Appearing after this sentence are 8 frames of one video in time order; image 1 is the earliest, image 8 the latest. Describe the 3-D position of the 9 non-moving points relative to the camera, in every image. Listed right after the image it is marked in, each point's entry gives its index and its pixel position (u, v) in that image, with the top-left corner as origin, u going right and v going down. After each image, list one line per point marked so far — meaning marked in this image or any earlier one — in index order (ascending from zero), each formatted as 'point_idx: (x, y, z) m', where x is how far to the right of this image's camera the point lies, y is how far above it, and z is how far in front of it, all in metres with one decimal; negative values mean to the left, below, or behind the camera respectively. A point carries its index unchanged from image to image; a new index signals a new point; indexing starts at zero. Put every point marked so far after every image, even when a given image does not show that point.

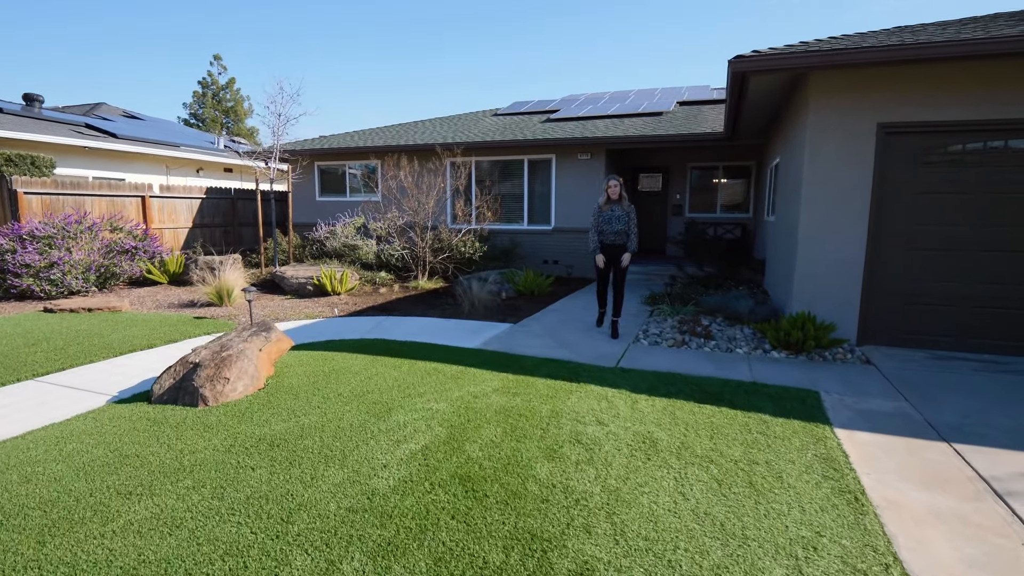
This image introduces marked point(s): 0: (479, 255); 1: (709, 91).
0: (-0.6, +0.6, +10.4) m
1: (+5.1, +5.1, +14.0) m
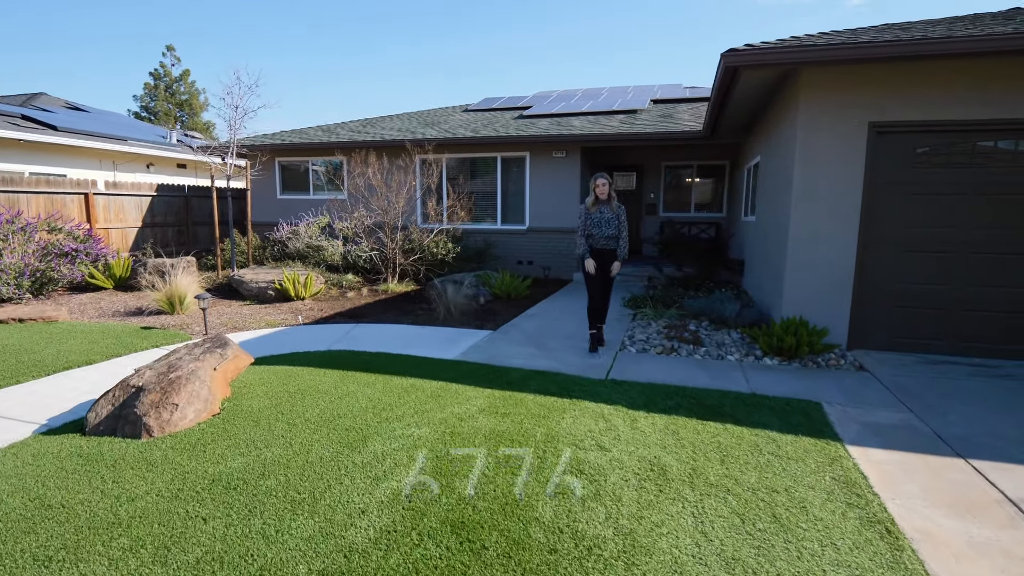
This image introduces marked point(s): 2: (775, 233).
0: (-1.1, +0.6, +10.0) m
1: (+4.3, +5.1, +13.9) m
2: (+3.0, +0.6, +6.1) m
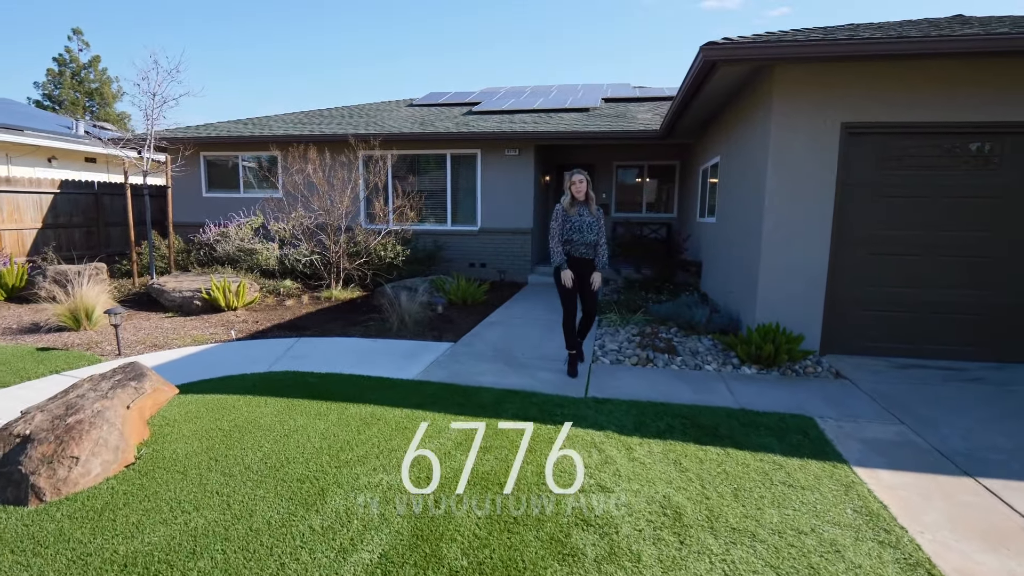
0: (-1.9, +0.5, +9.4) m
1: (+3.0, +5.1, +13.9) m
2: (+2.6, +0.6, +6.0) m
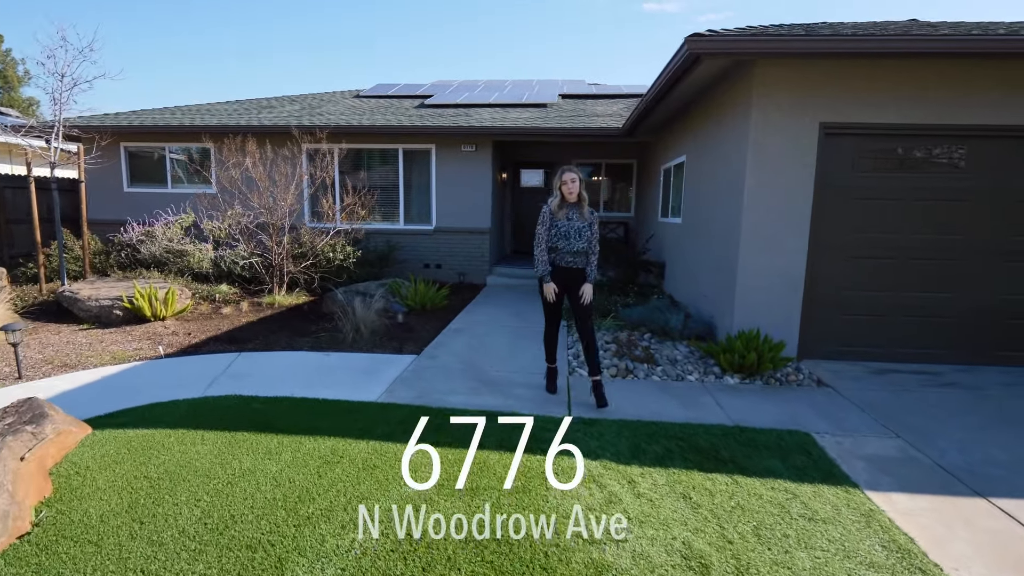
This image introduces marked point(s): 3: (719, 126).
0: (-2.6, +0.4, +8.7) m
1: (+1.8, +5.1, +13.6) m
2: (+2.2, +0.5, +5.8) m
3: (+2.3, +1.7, +5.9) m
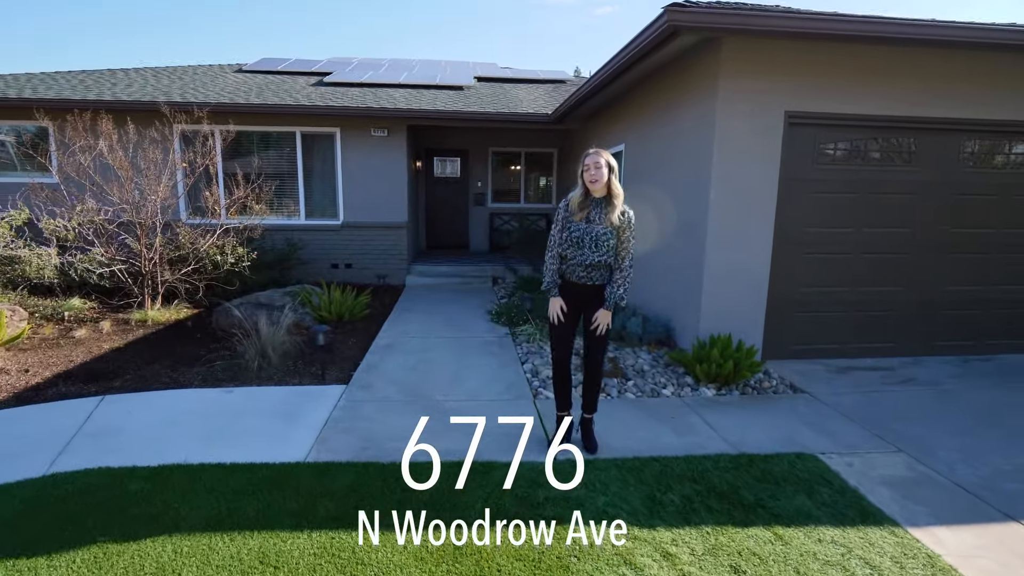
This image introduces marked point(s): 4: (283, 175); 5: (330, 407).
0: (-3.6, +0.3, +7.4) m
1: (-0.3, +5.2, +12.9) m
2: (+1.6, +0.5, +5.4) m
3: (+1.7, +1.8, +5.5) m
4: (-3.8, +1.9, +9.0) m
5: (-1.3, -0.8, +4.0) m
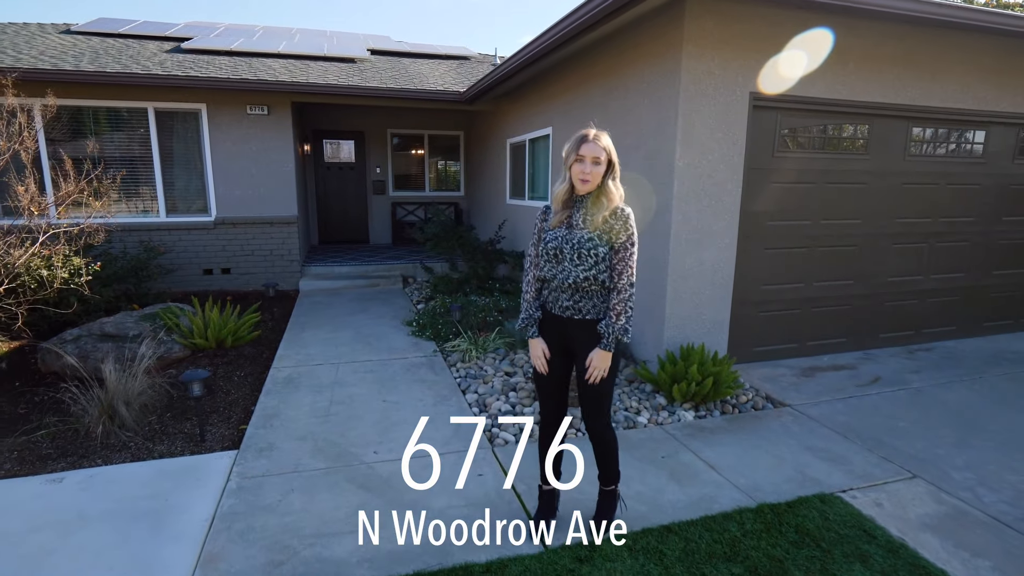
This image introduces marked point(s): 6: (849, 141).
0: (-4.5, +0.1, +5.7) m
1: (-2.5, +5.2, +11.6) m
2: (+1.0, +0.5, +4.7) m
3: (+1.0, +1.7, +4.8) m
4: (-5.0, +1.7, +7.2) m
5: (-1.6, -1.0, +2.9) m
6: (+2.9, +1.3, +4.7) m
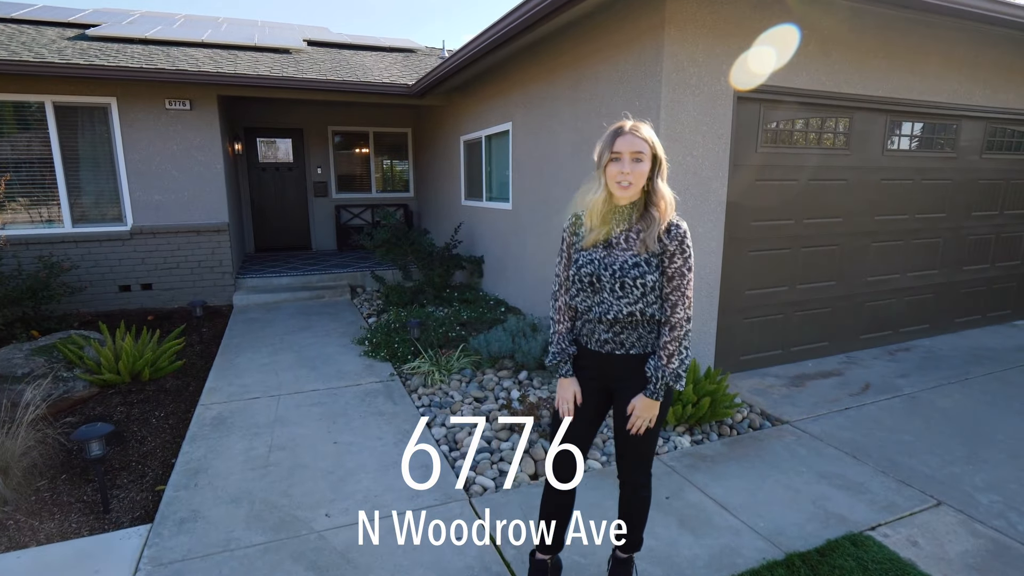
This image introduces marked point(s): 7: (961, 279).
0: (-4.8, -0.2, +4.8) m
1: (-3.6, +5.1, +10.8) m
2: (+0.8, +0.4, +4.3) m
3: (+0.7, +1.7, +4.4) m
4: (-5.5, +1.4, +6.2) m
5: (-1.6, -1.2, +2.2) m
6: (+2.6, +1.2, +4.4) m
7: (+4.5, +0.1, +5.5) m
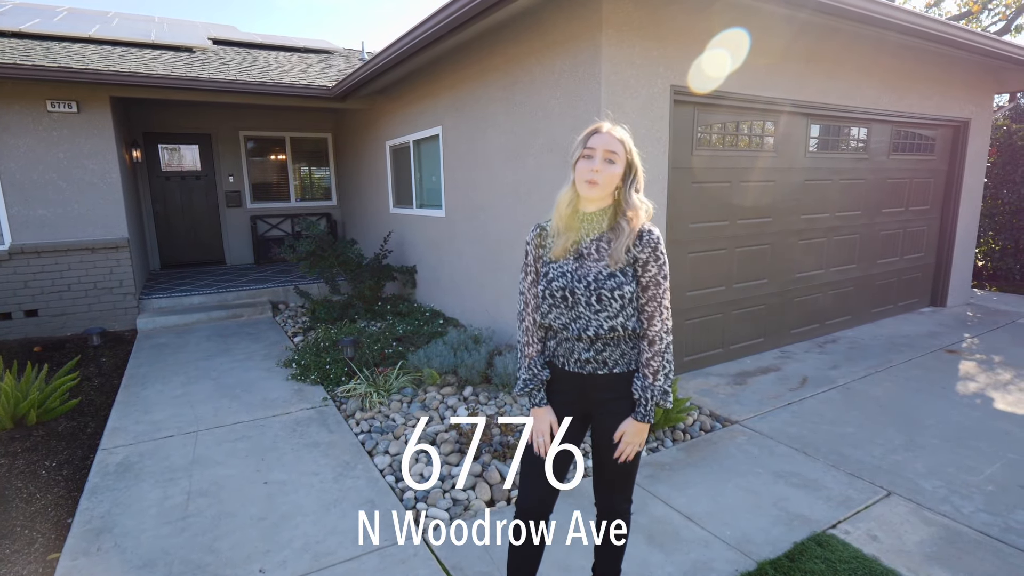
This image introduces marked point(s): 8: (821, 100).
0: (-5.3, -0.4, +3.9) m
1: (-5.0, +4.7, +10.1) m
2: (+0.3, +0.4, +4.2) m
3: (+0.2, +1.6, +4.3) m
4: (-6.2, +1.1, +5.3) m
5: (-1.7, -1.3, +1.8) m
6: (+2.1, +1.3, +4.6) m
7: (+3.9, +0.2, +5.8) m
8: (+2.7, +1.7, +4.8) m
